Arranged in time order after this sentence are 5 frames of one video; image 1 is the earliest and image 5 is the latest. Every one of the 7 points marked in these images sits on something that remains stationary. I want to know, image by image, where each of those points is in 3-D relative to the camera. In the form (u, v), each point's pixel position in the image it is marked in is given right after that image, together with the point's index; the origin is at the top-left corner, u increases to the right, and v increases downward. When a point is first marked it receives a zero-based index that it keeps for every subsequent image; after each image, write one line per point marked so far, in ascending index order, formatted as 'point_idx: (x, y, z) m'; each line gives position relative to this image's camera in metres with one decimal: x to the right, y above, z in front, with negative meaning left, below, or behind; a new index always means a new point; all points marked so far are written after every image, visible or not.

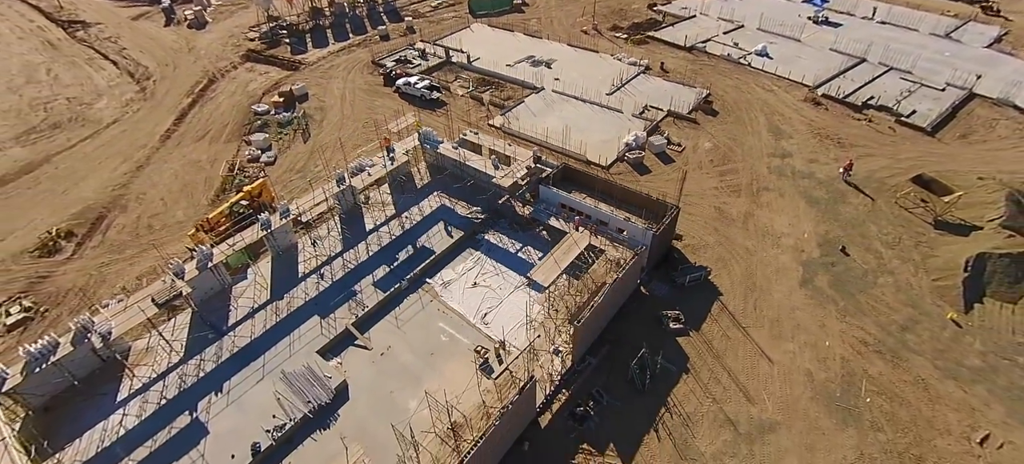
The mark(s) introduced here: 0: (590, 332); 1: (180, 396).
0: (+3.2, -3.9, +18.9) m
1: (-12.5, -6.3, +18.2) m
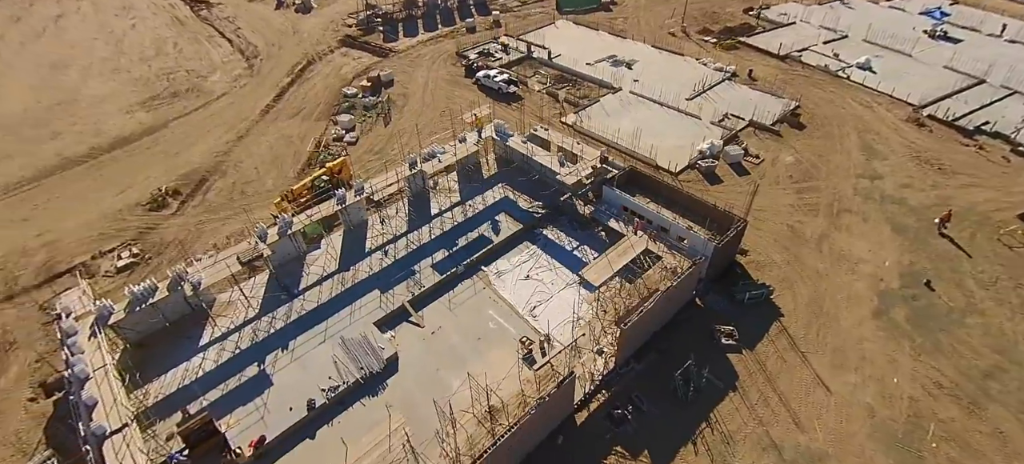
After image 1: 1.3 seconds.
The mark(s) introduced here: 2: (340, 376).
0: (+5.0, -4.1, +18.7) m
1: (-10.8, -4.8, +20.1) m
2: (-6.7, -5.7, +18.7) m
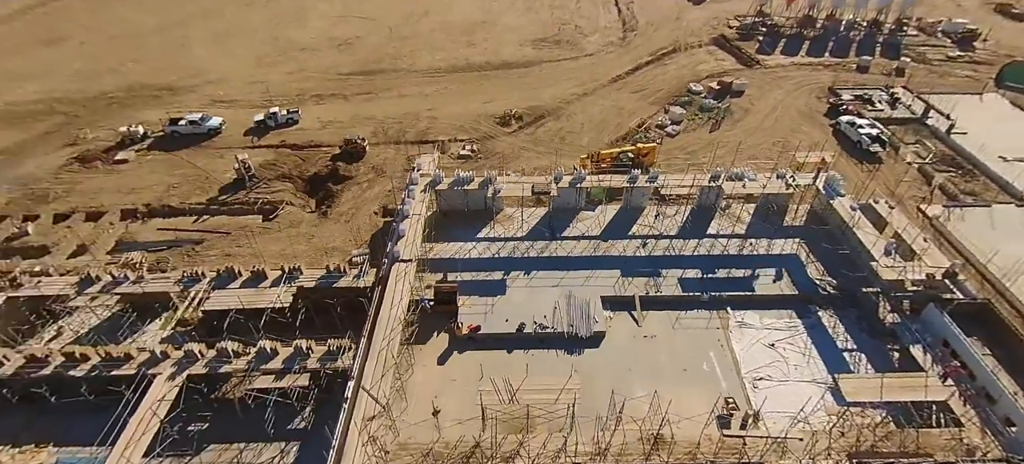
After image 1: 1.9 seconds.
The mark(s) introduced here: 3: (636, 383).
0: (+11.1, -7.9, +14.8) m
1: (-0.3, -1.3, +23.8) m
2: (+1.7, -3.9, +20.7) m
3: (+4.8, -5.8, +18.7) m
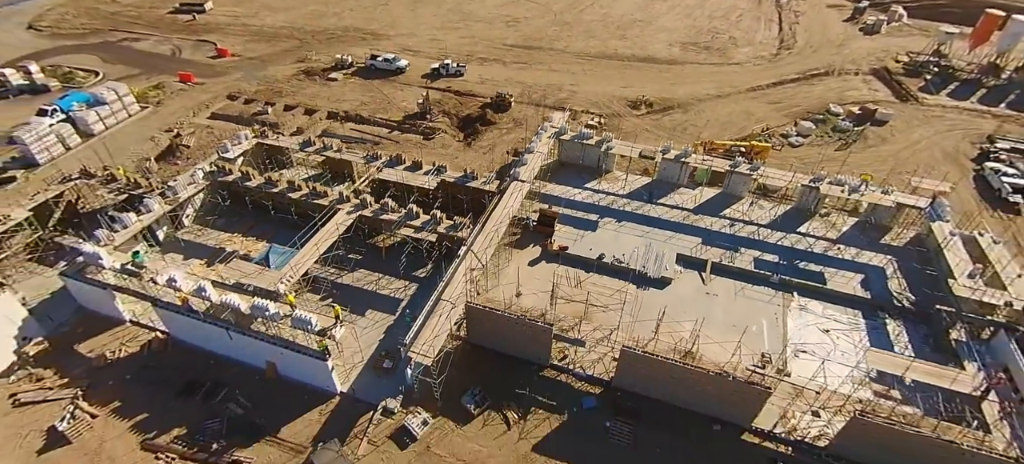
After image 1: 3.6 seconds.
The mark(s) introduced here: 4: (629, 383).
0: (+12.4, -7.3, +16.7) m
1: (+5.3, +1.5, +27.9) m
2: (+5.9, -1.3, +24.5) m
3: (+7.9, -3.9, +21.8) m
4: (+4.6, -6.0, +19.0) m
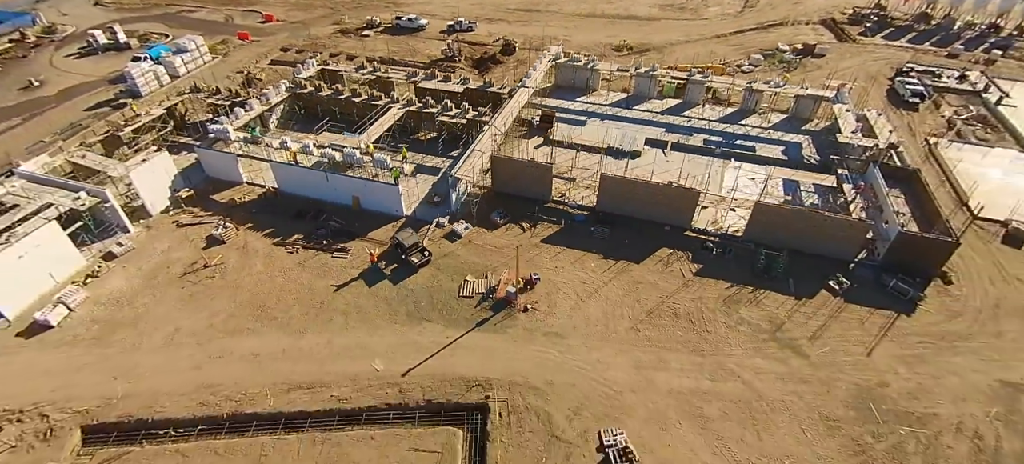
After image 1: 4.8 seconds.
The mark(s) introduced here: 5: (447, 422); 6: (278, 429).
0: (+13.2, +0.4, +24.8) m
1: (+5.9, +9.1, +36.0) m
2: (+6.5, +6.2, +32.6) m
3: (+8.6, +3.7, +29.9) m
4: (+5.4, +1.5, +27.1) m
5: (-2.5, -7.2, +18.4) m
6: (-8.8, -7.5, +18.3) m
